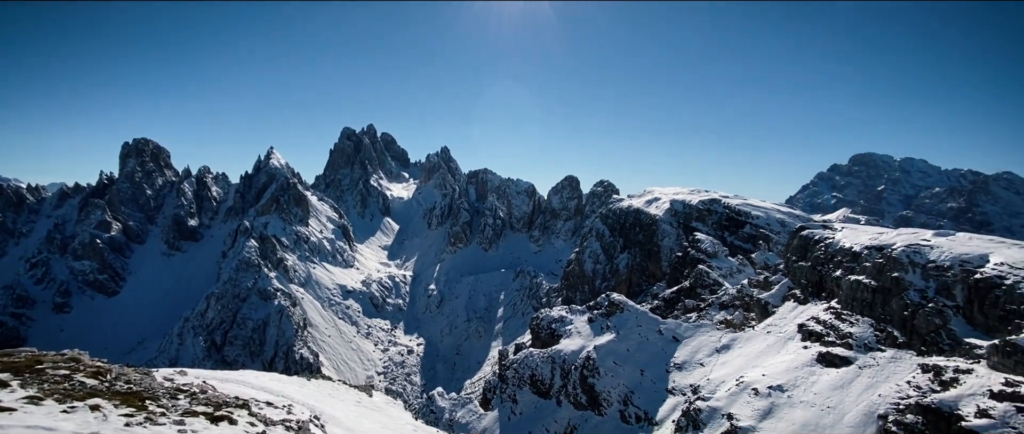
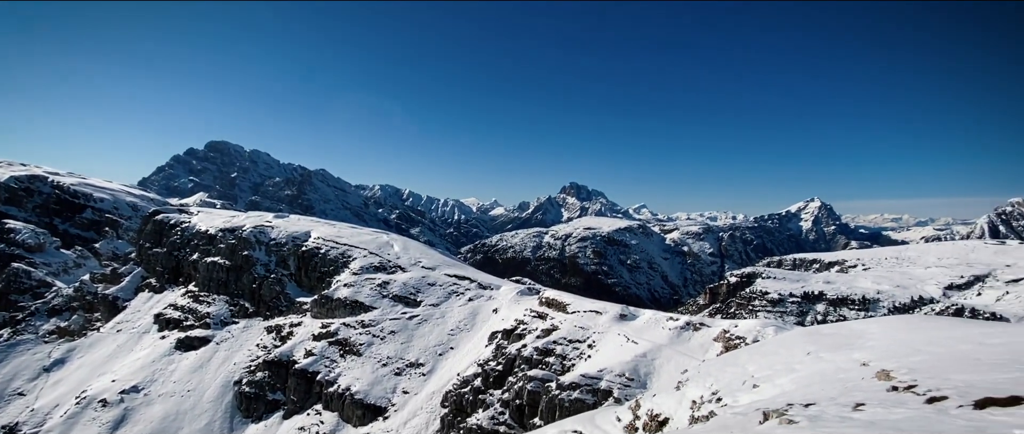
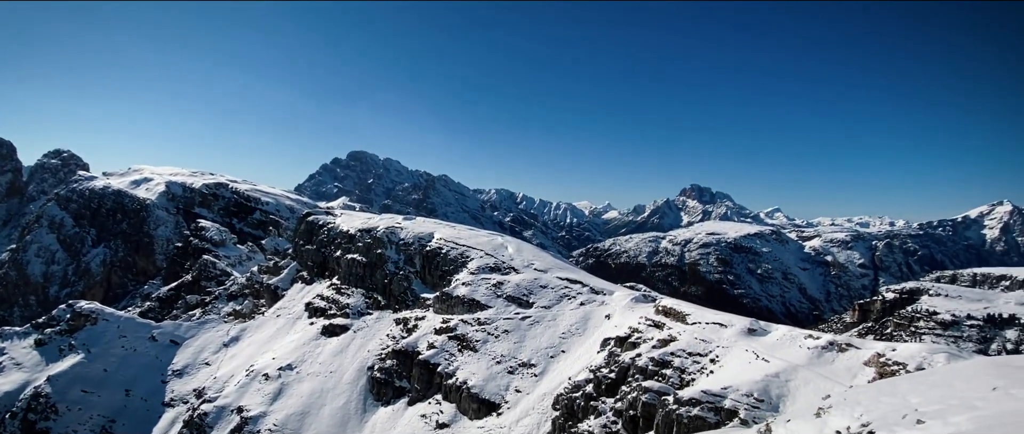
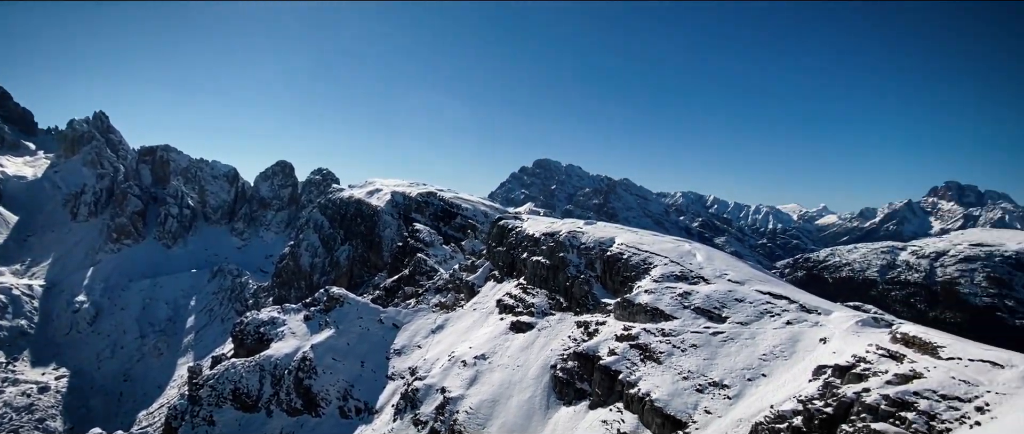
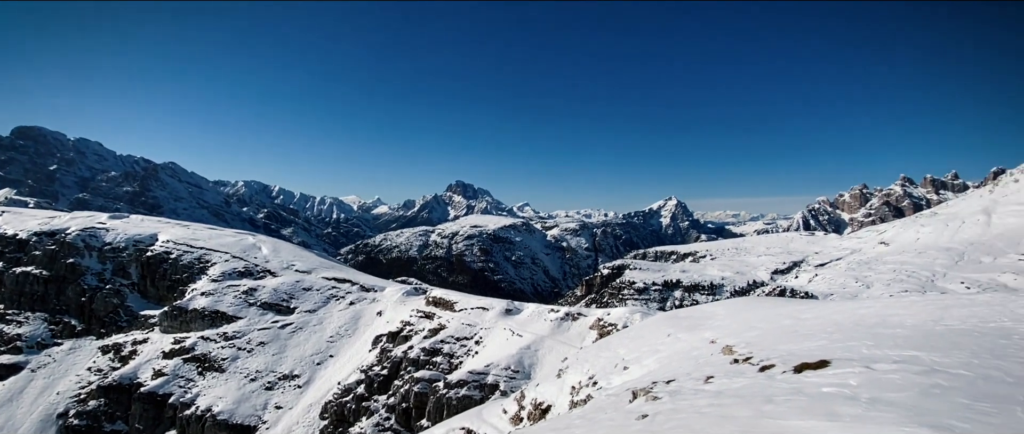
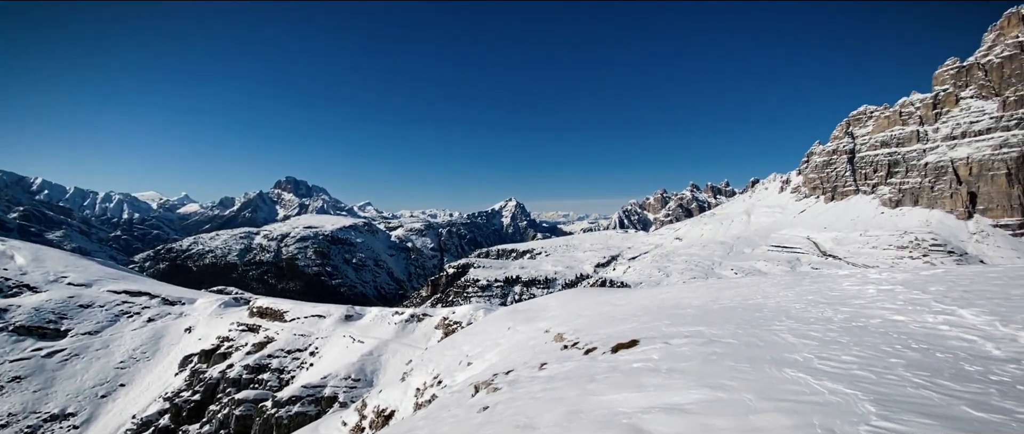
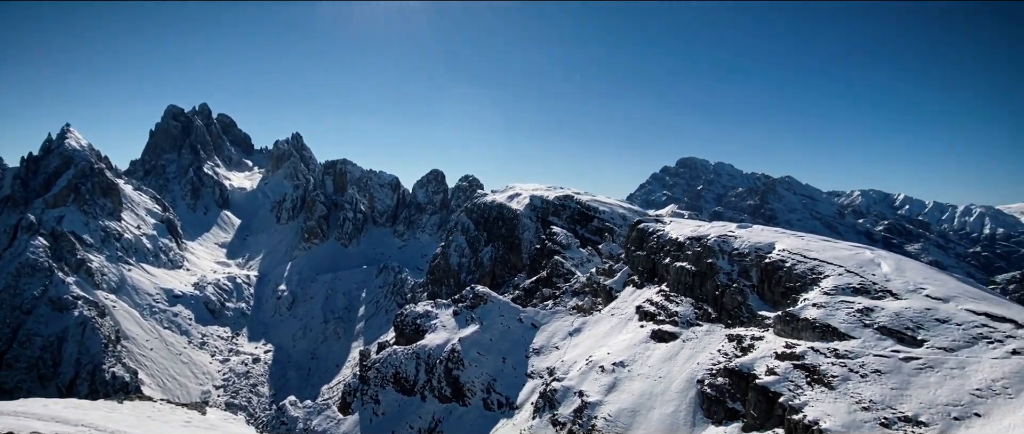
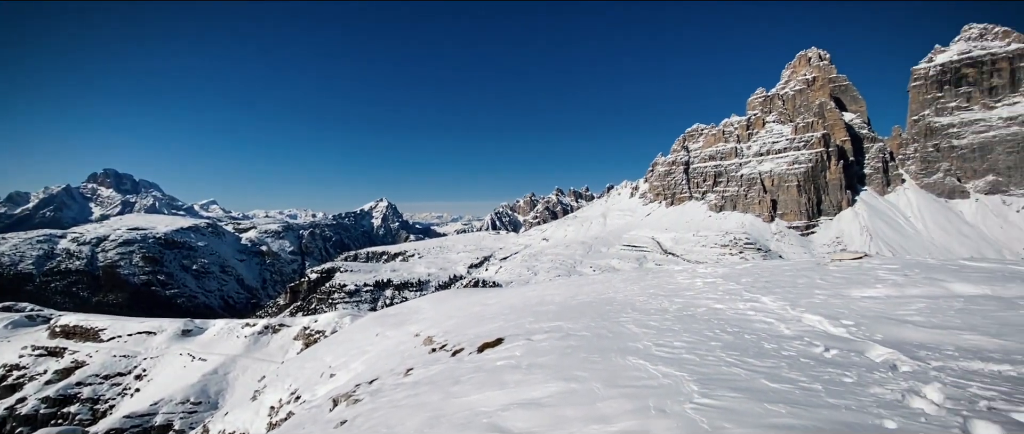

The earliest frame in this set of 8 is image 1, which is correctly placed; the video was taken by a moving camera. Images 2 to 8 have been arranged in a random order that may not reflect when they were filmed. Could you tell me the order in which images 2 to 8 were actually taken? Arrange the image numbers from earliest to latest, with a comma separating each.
7, 4, 3, 2, 5, 6, 8
